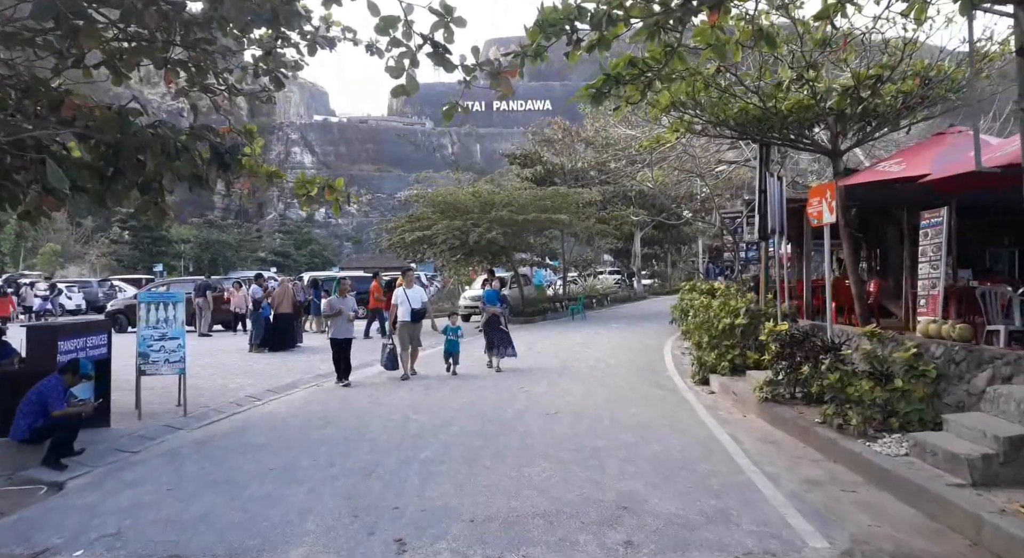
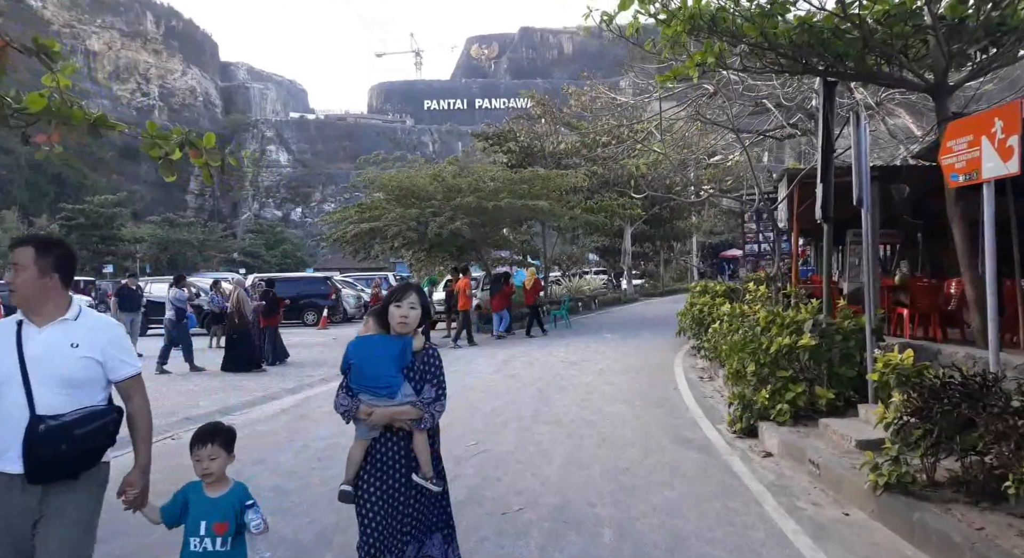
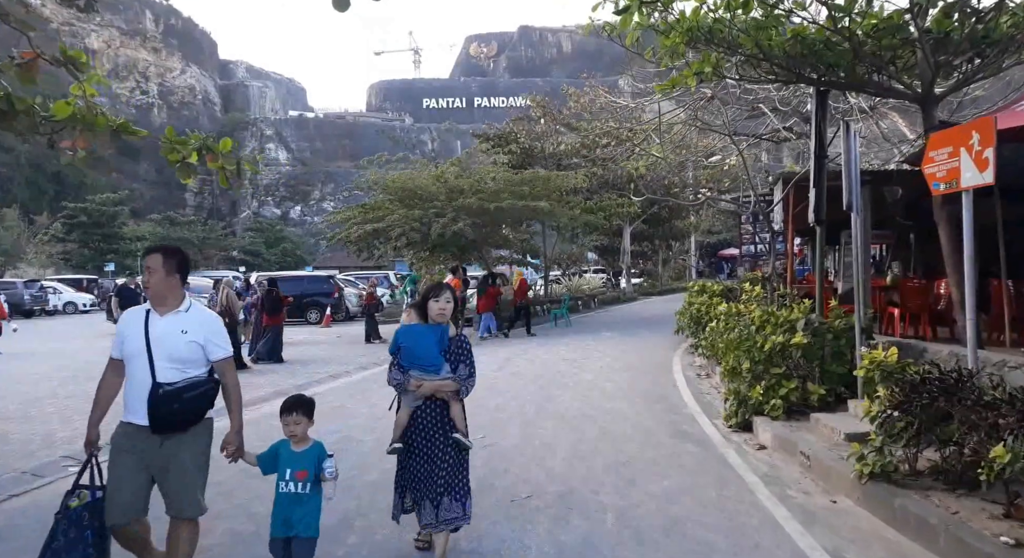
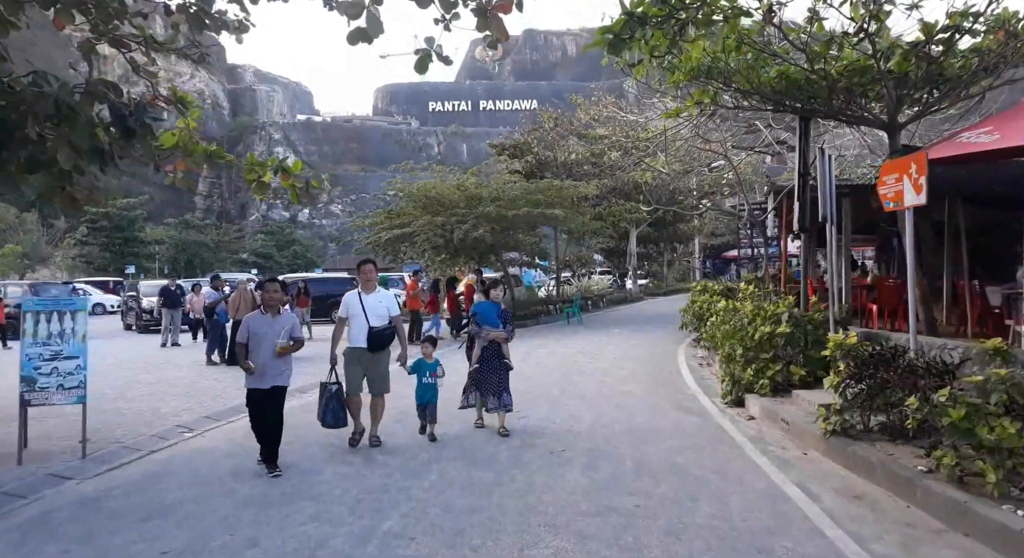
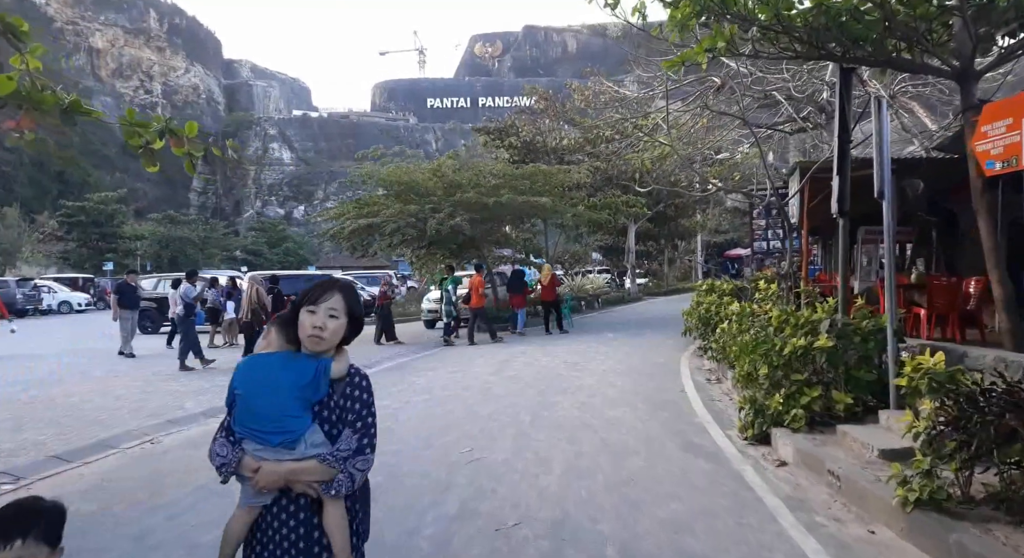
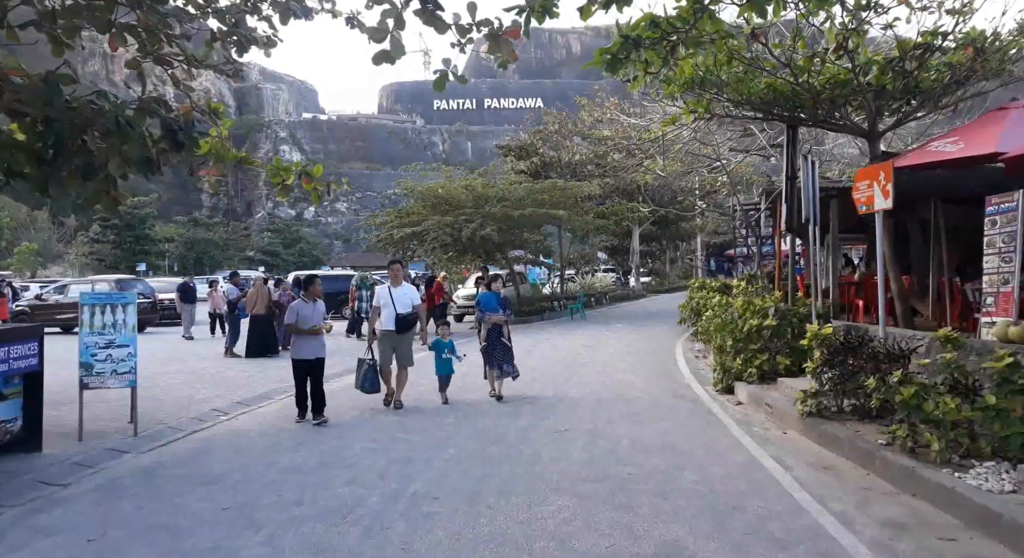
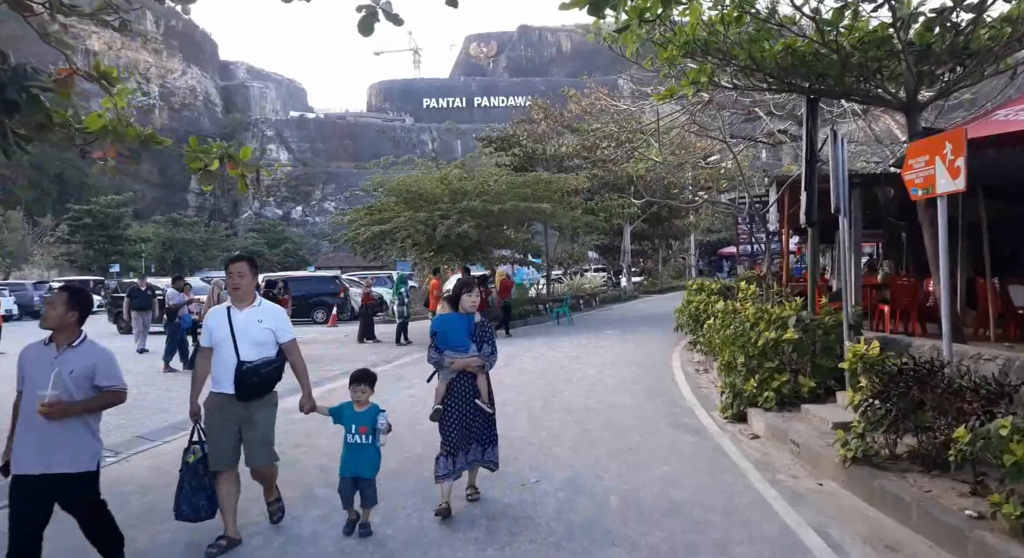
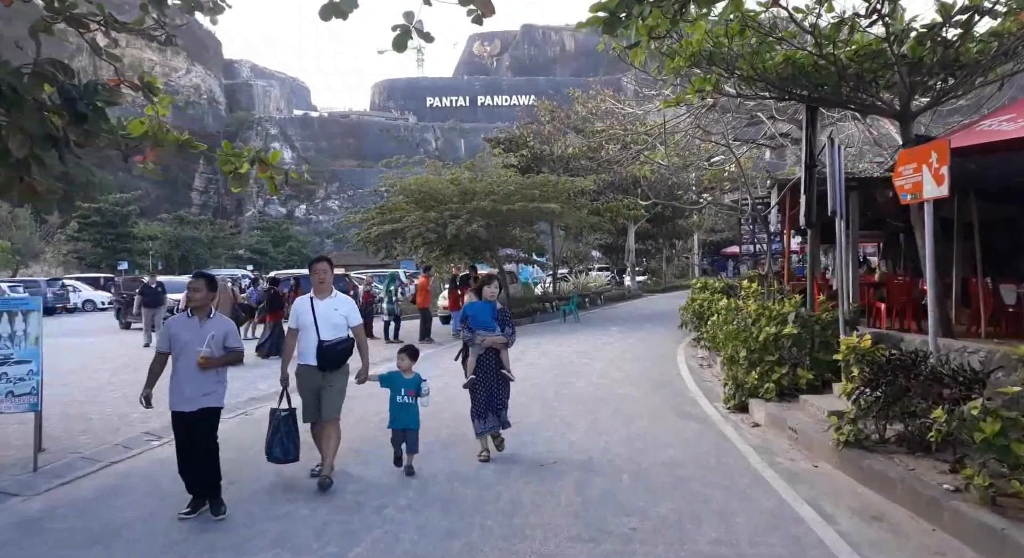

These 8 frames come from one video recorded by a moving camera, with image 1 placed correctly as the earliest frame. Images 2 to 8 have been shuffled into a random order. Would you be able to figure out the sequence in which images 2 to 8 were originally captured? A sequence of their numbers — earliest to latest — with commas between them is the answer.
6, 4, 8, 7, 3, 2, 5
